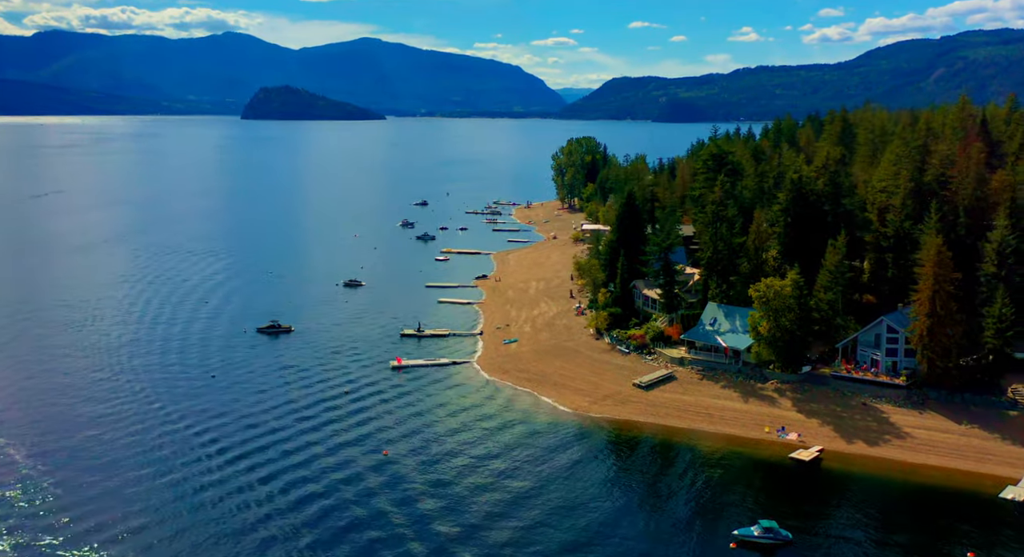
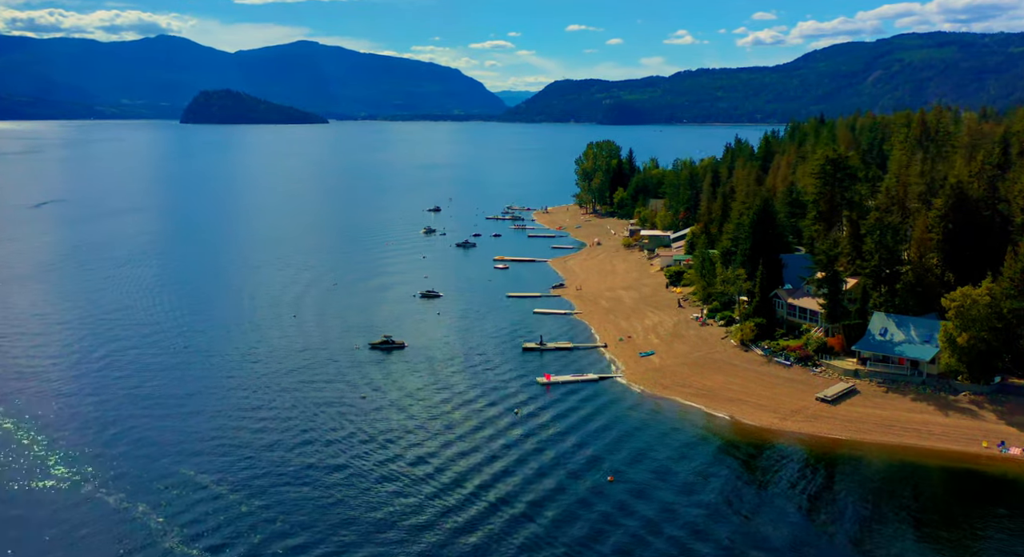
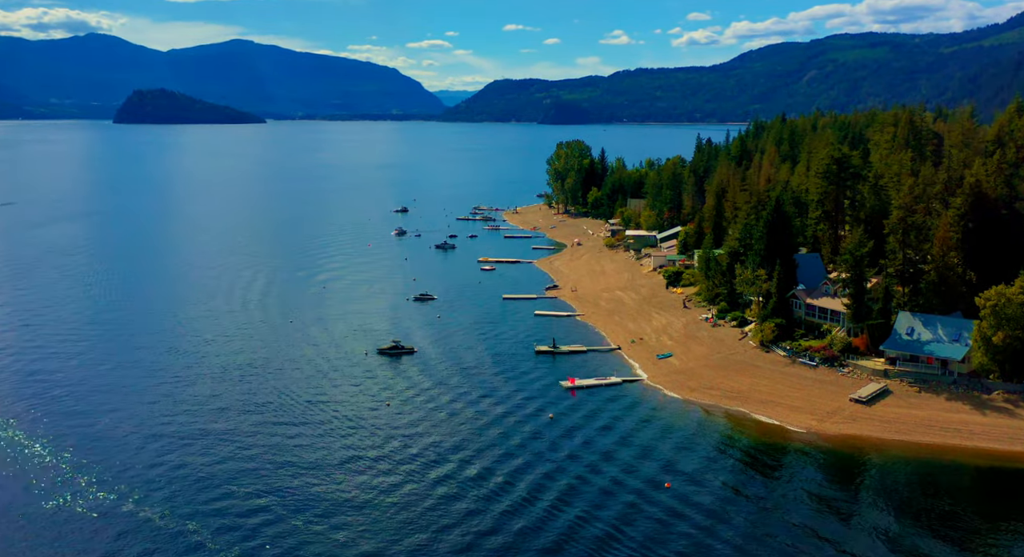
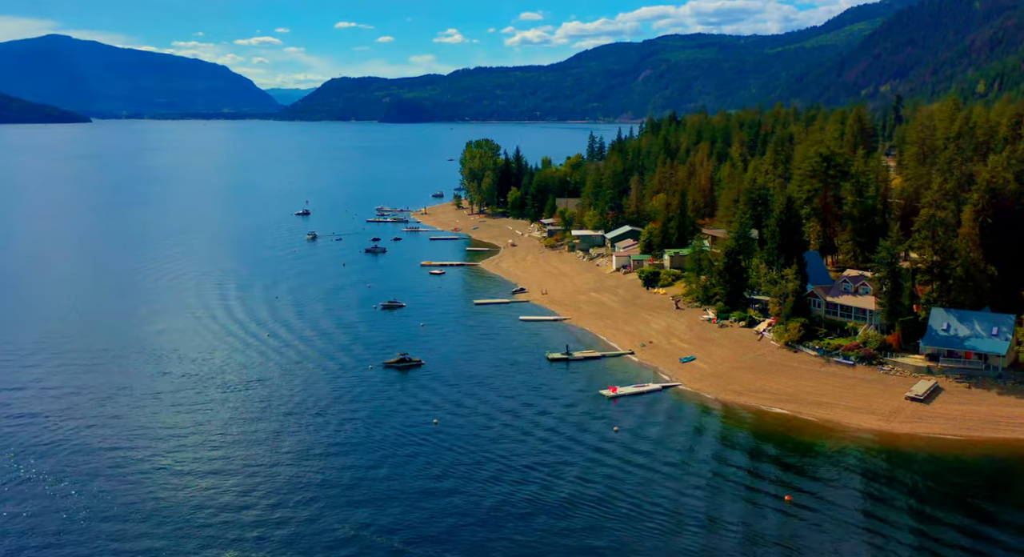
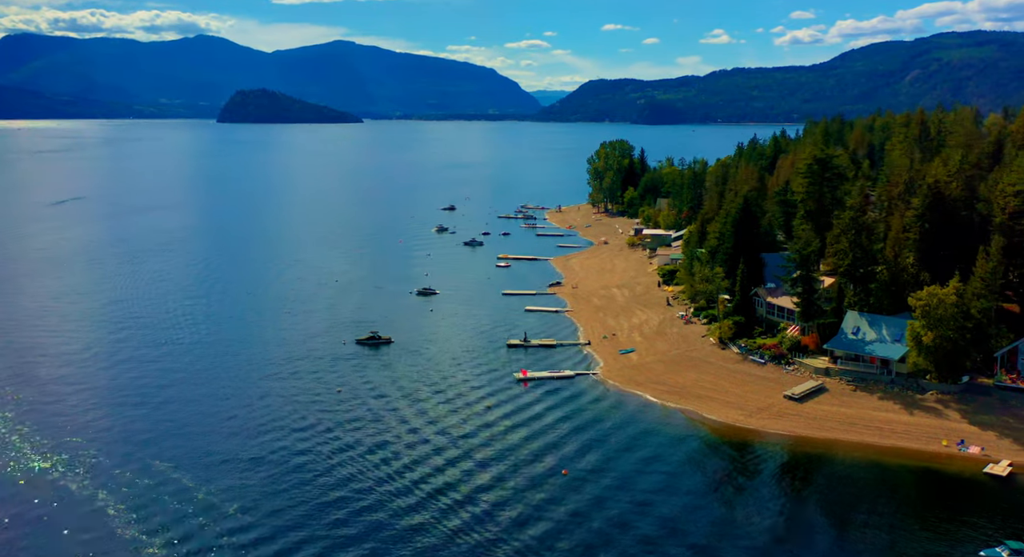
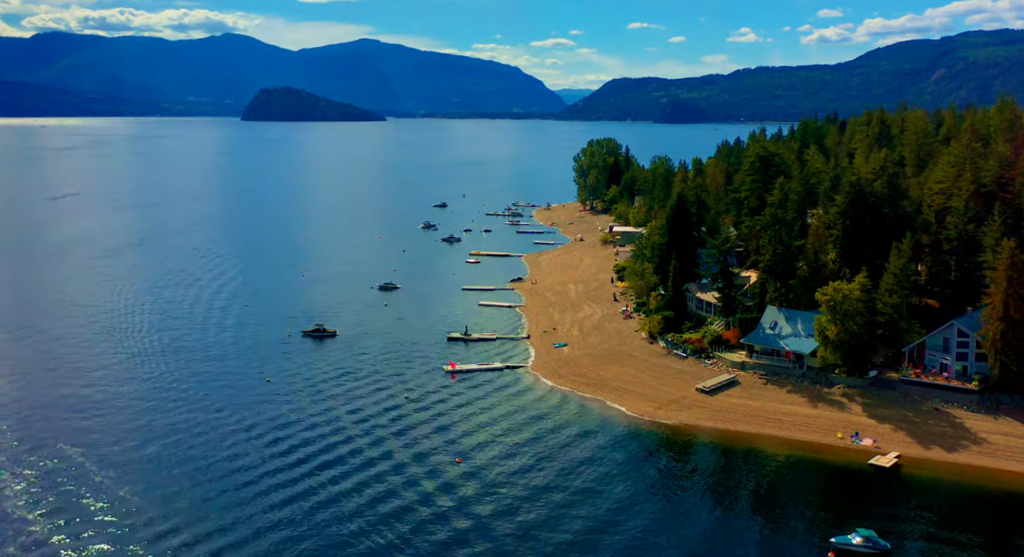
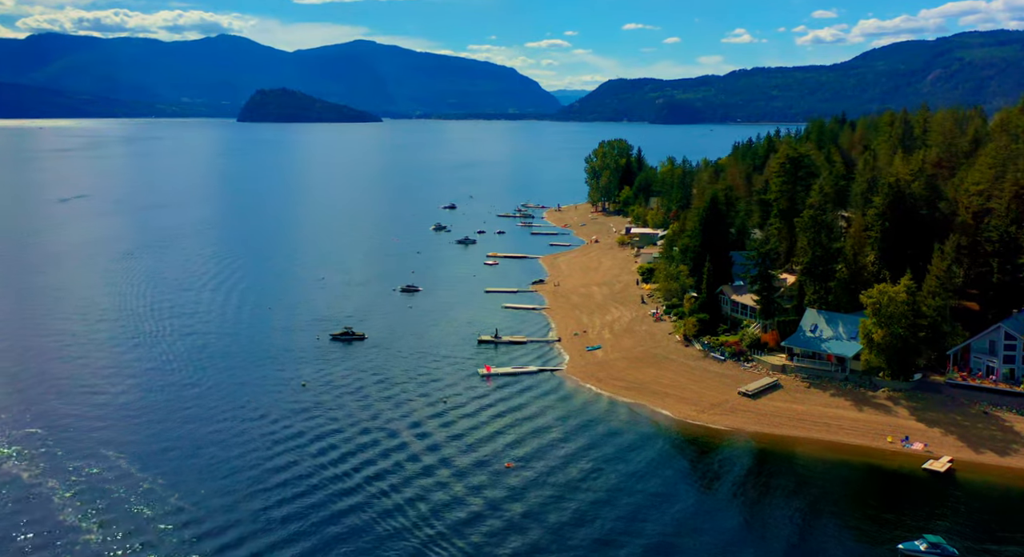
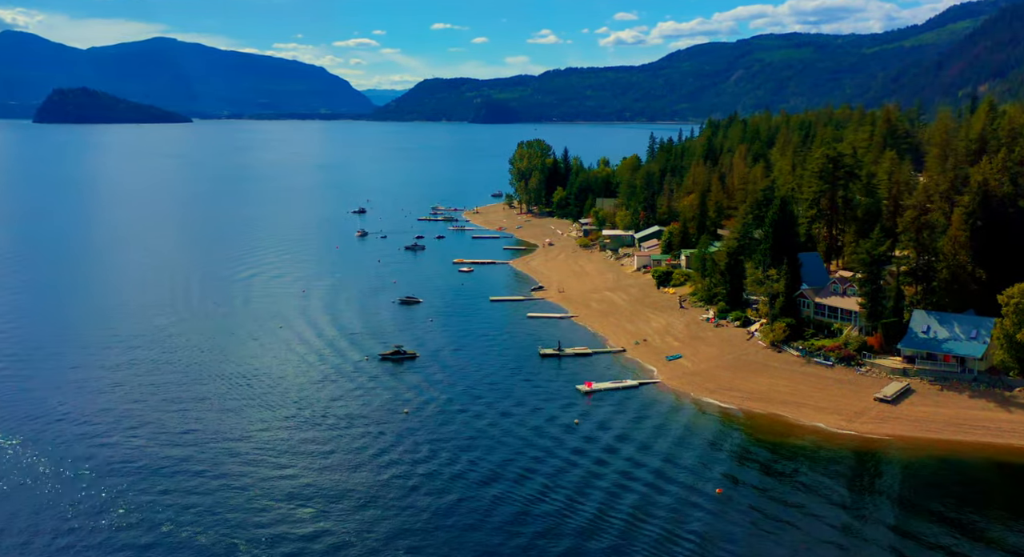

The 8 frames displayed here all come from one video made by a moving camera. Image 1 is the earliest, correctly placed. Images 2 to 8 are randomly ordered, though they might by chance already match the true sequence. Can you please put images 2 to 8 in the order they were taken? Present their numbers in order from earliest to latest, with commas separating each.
6, 7, 5, 2, 3, 8, 4
